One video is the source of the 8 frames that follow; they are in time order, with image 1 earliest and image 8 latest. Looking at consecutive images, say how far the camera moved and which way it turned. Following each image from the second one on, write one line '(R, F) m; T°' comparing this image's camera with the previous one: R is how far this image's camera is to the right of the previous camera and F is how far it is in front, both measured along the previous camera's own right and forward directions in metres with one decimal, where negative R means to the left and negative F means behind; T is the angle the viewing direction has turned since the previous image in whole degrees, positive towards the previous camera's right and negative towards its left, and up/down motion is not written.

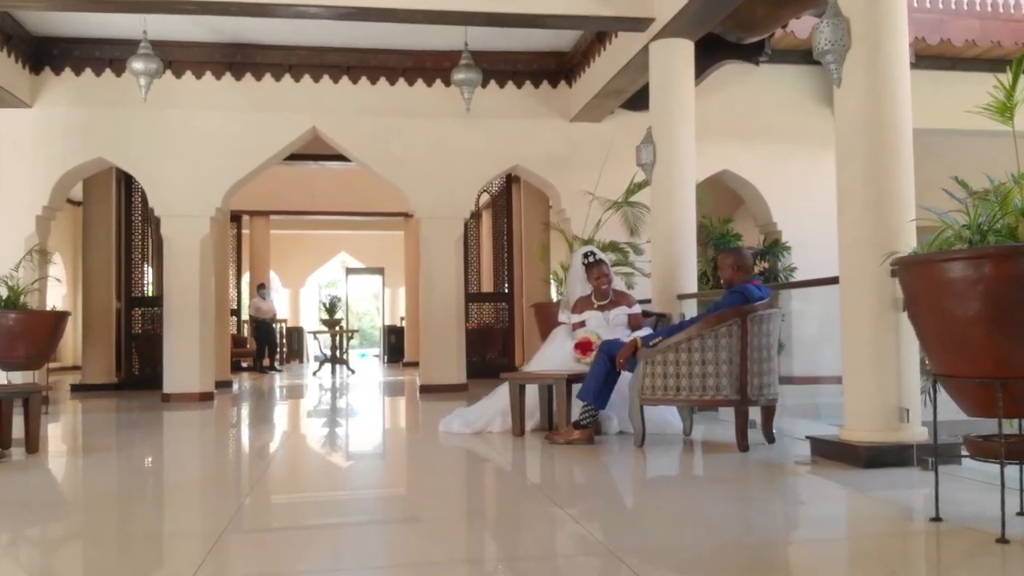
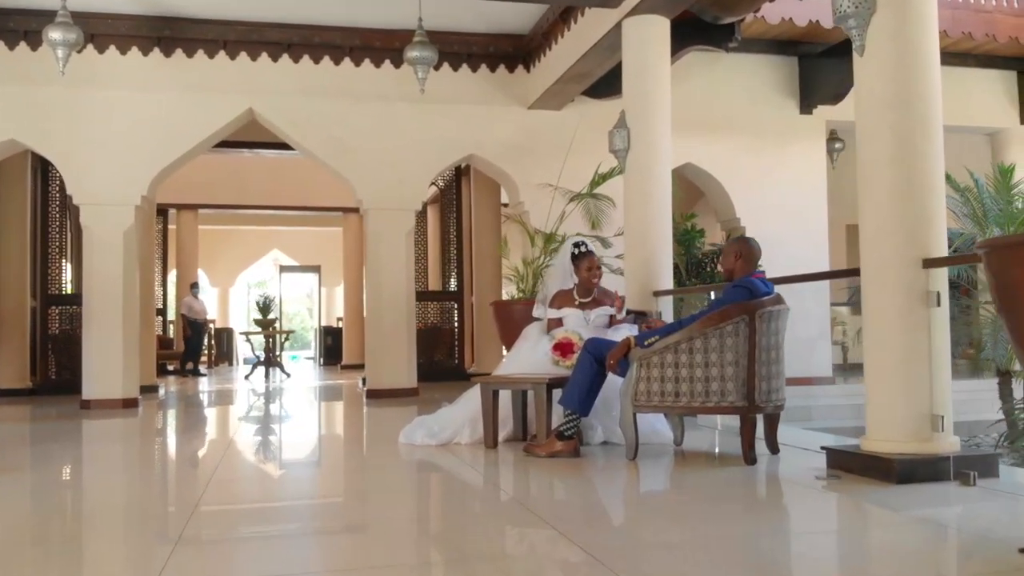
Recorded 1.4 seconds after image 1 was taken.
(-0.2, +0.5) m; +4°
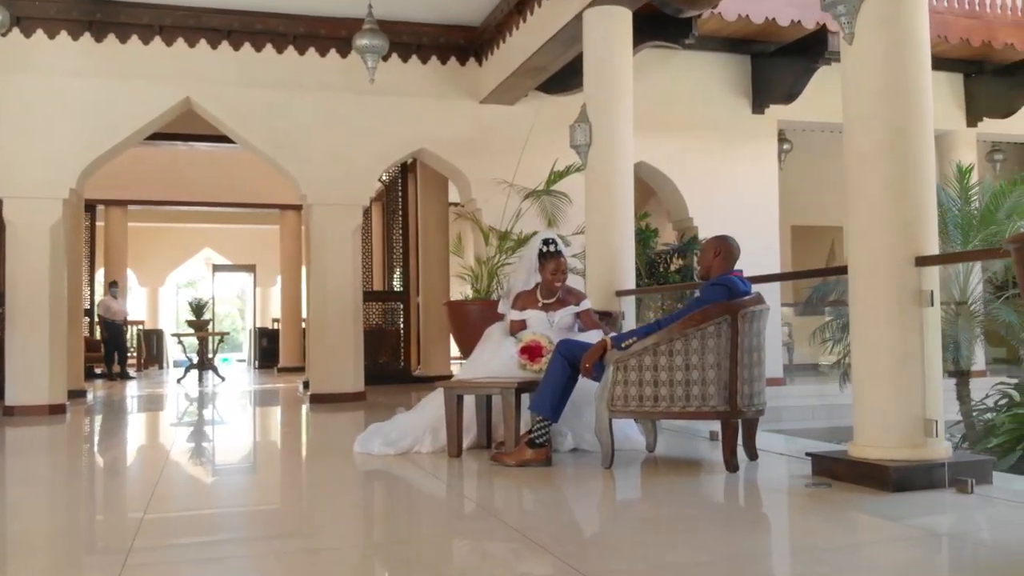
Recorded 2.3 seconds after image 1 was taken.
(-0.1, +0.2) m; +4°
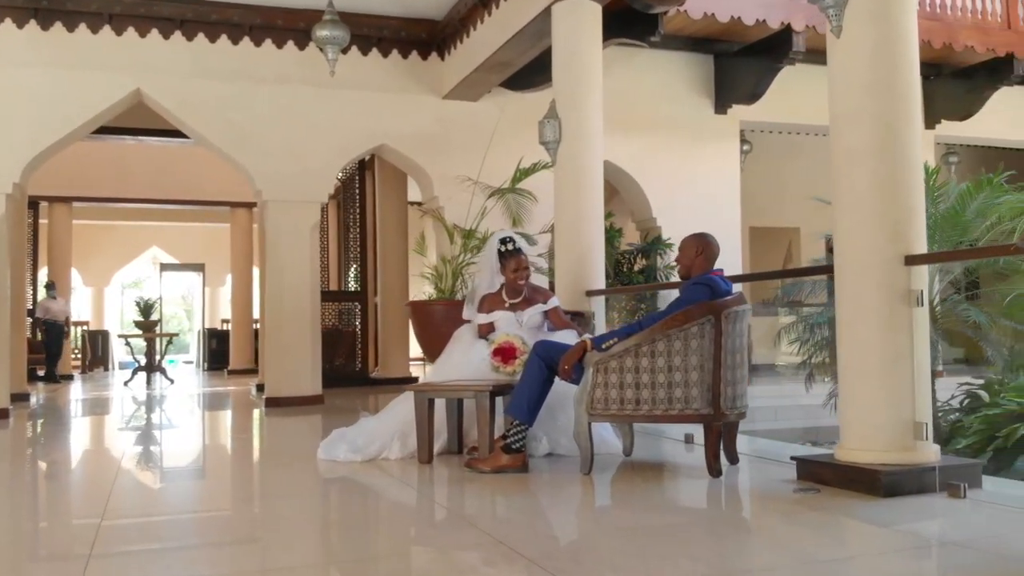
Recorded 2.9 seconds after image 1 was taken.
(-0.1, +0.1) m; +3°
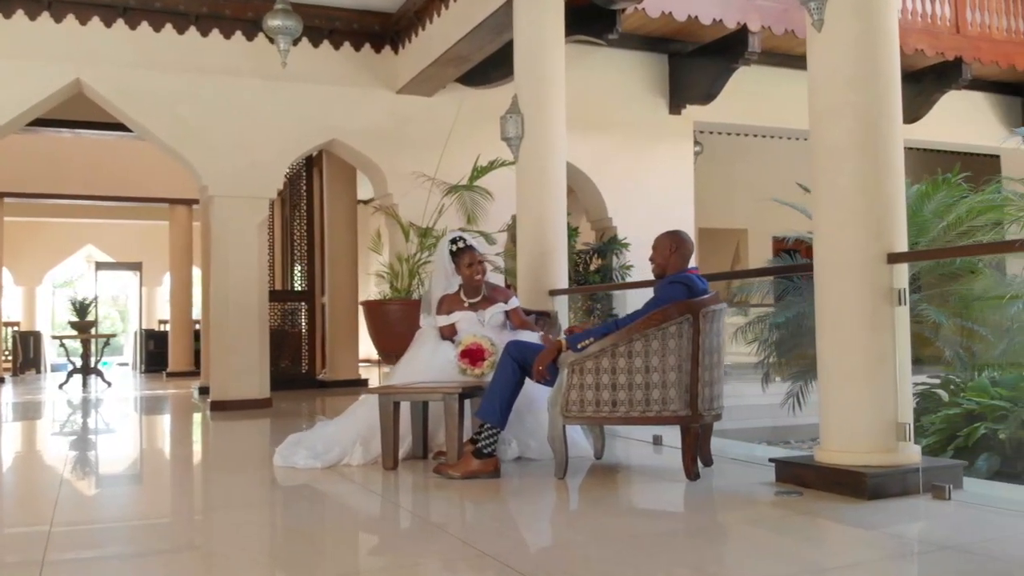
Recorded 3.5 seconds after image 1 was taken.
(-0.1, +0.1) m; +4°
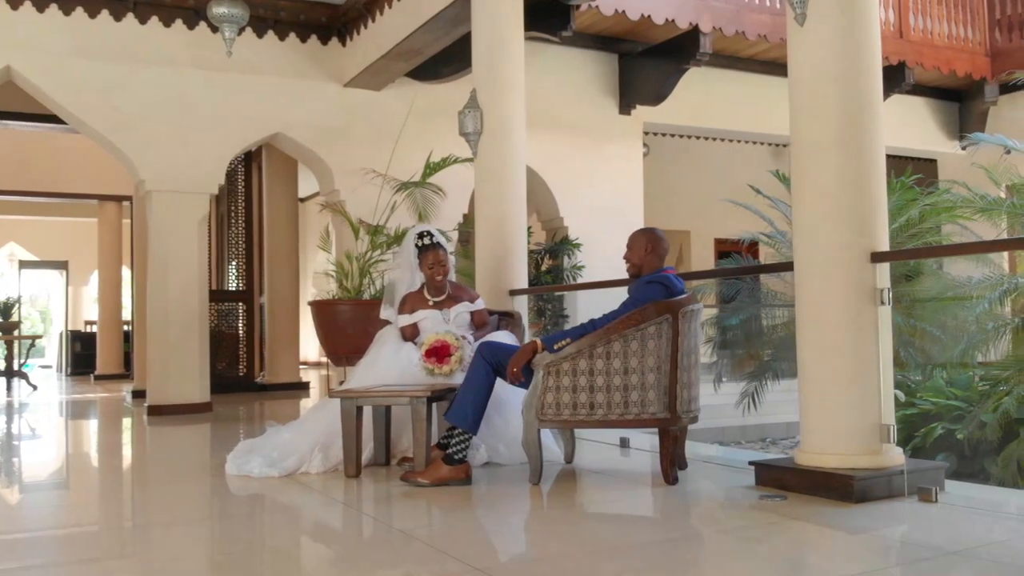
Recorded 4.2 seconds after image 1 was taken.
(-0.1, +0.1) m; +4°
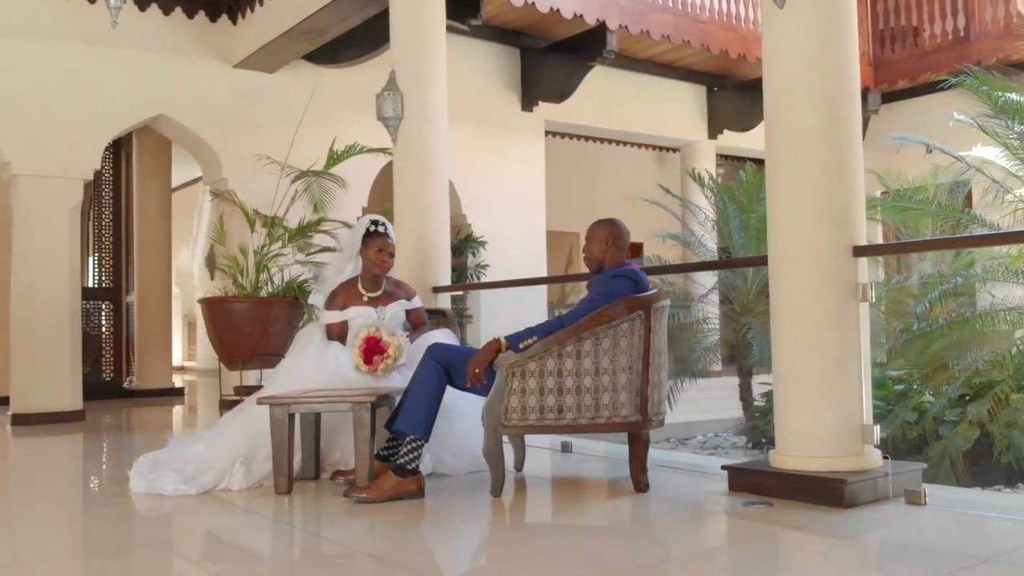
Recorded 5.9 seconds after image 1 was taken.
(-0.3, +0.3) m; +8°
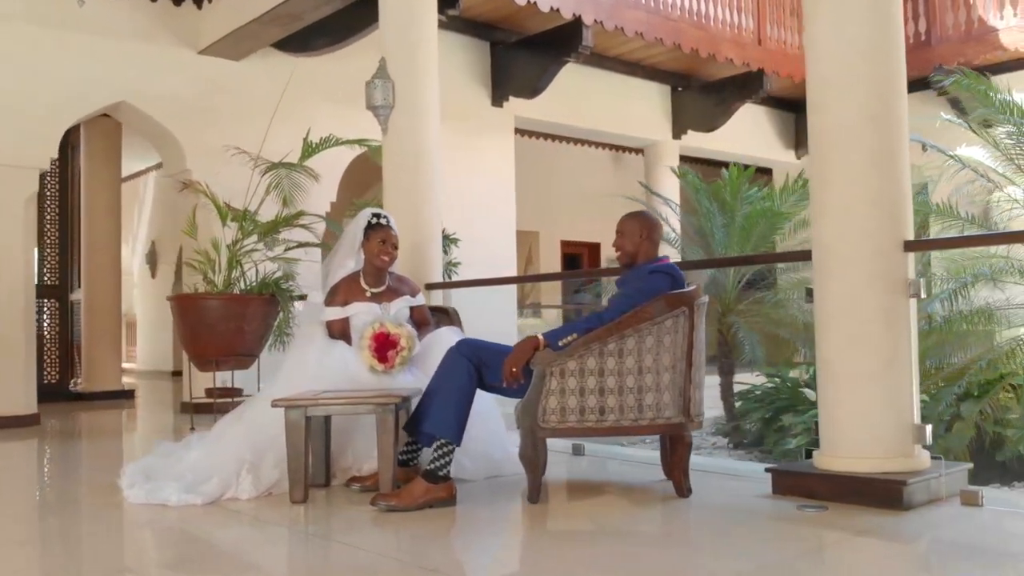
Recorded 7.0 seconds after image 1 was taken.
(-0.3, +0.2) m; +4°
